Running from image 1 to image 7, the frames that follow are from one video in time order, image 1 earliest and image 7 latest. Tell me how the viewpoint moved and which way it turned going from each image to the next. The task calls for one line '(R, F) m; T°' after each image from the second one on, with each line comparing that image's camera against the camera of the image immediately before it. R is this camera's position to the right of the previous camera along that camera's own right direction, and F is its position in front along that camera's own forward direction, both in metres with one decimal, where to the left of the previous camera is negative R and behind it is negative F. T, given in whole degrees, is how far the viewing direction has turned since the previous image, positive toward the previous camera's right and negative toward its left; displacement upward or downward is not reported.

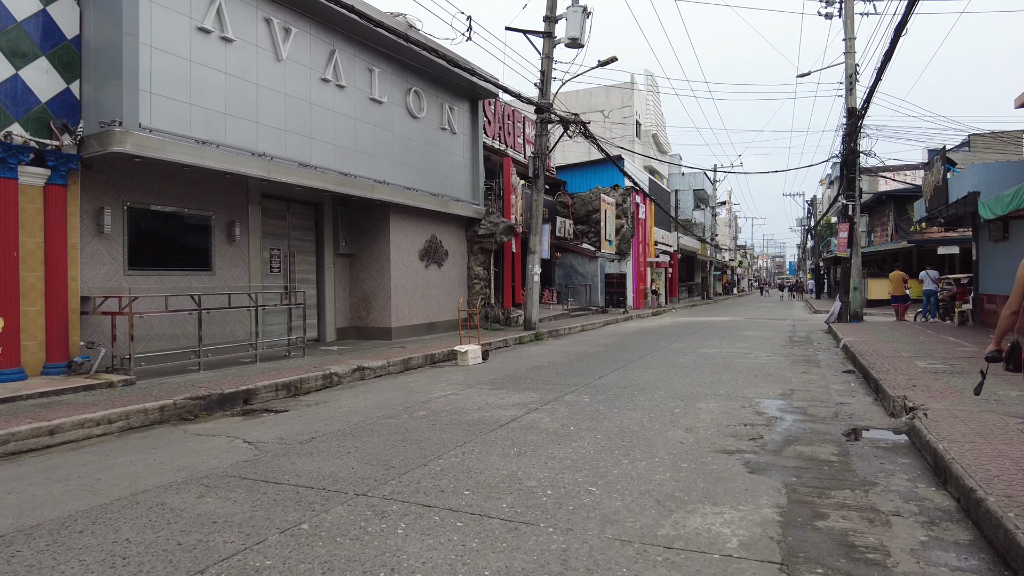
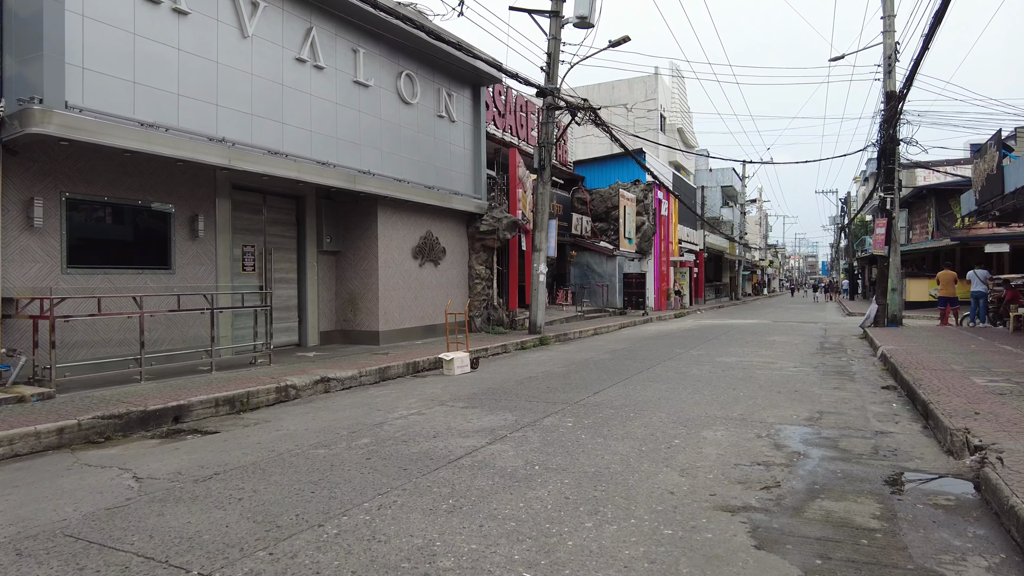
(+0.6, +1.2) m; -2°
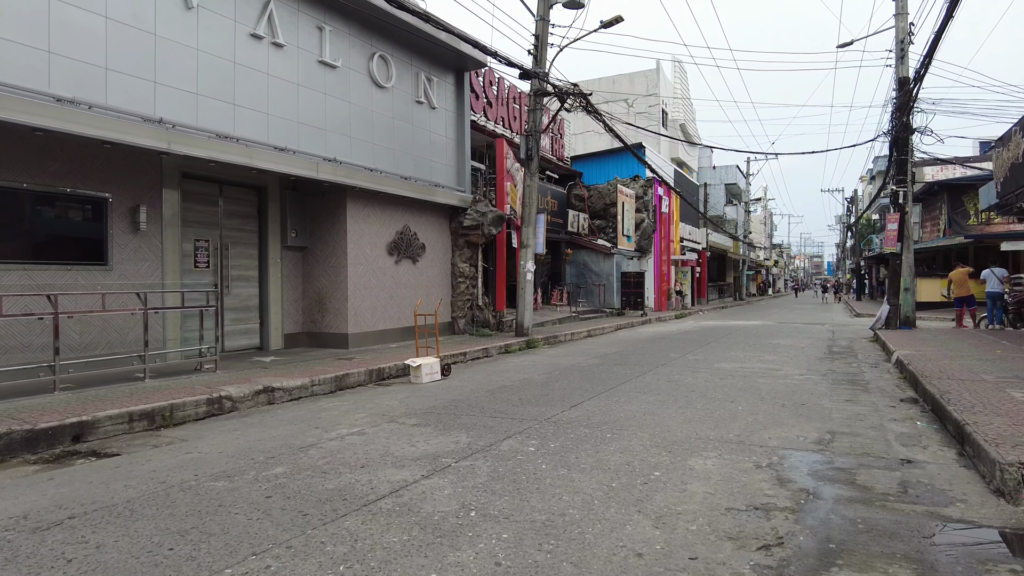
(+0.4, +1.0) m; 0°
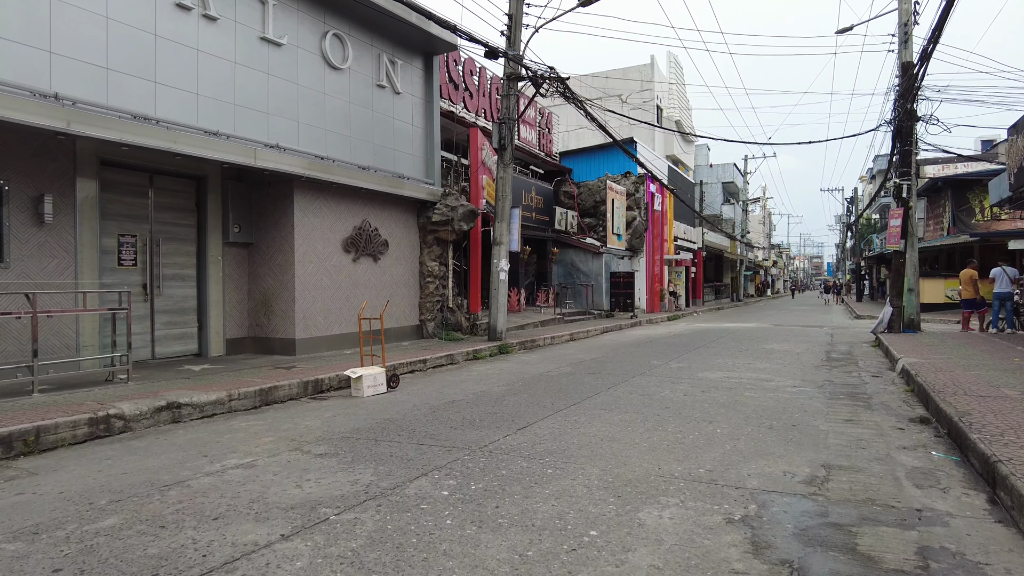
(+0.6, +1.1) m; 0°
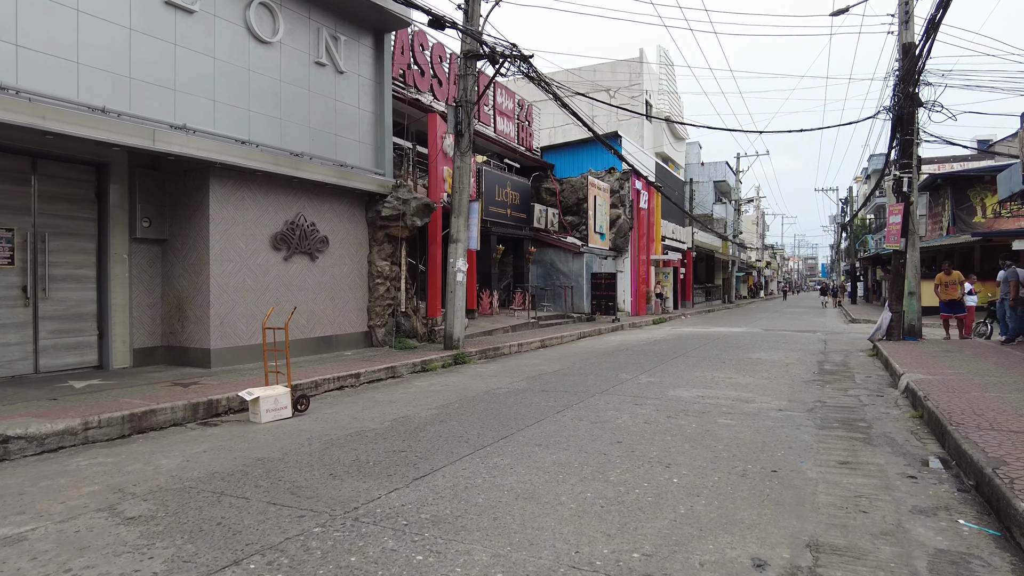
(+0.7, +1.4) m; 0°
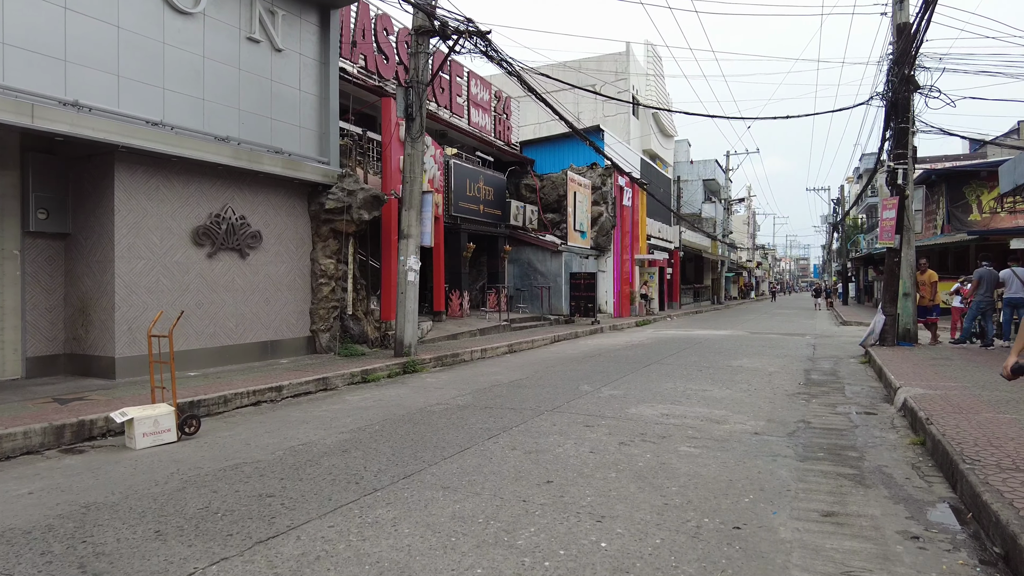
(+0.6, +1.1) m; +1°
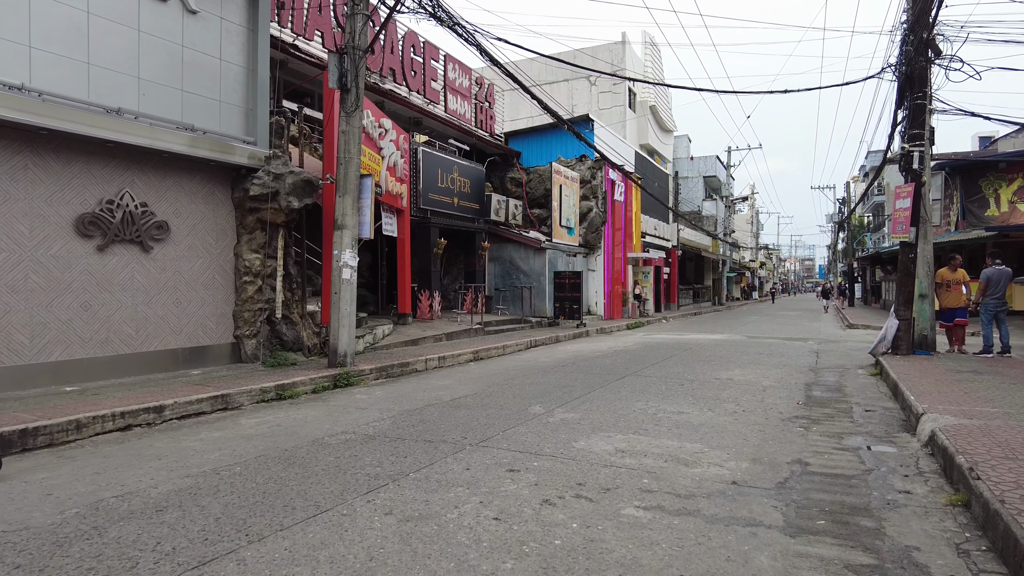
(+0.7, +1.5) m; 0°
